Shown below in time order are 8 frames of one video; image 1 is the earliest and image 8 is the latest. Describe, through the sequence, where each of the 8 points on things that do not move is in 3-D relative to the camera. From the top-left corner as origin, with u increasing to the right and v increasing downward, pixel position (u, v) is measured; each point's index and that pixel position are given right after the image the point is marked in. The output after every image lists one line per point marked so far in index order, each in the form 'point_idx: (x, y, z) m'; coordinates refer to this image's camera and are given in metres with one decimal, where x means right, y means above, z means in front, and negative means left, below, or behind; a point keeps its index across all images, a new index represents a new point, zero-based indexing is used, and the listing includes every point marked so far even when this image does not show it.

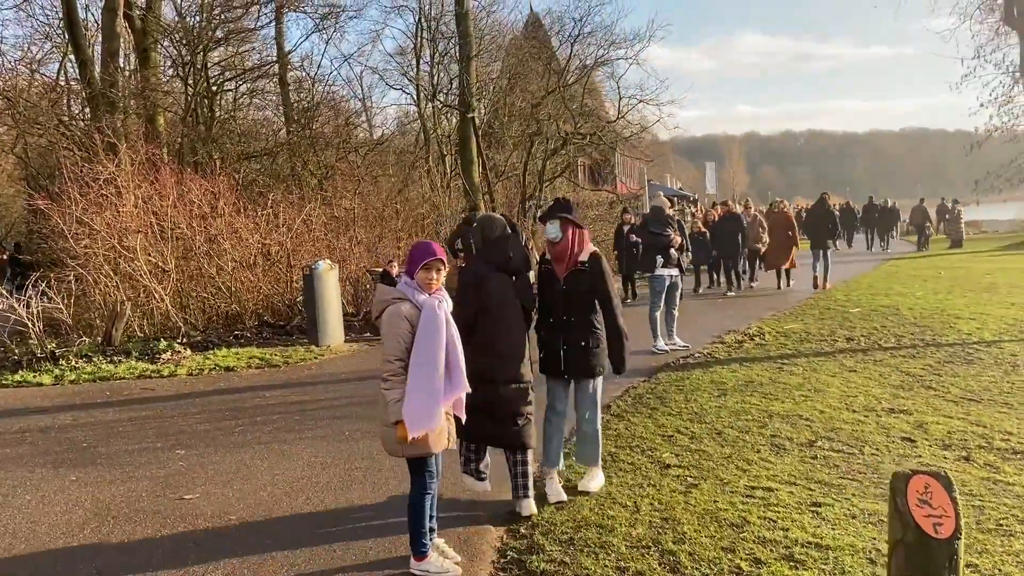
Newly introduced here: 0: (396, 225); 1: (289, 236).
0: (-2.2, +1.2, +14.5) m
1: (-3.6, +0.8, +12.4) m
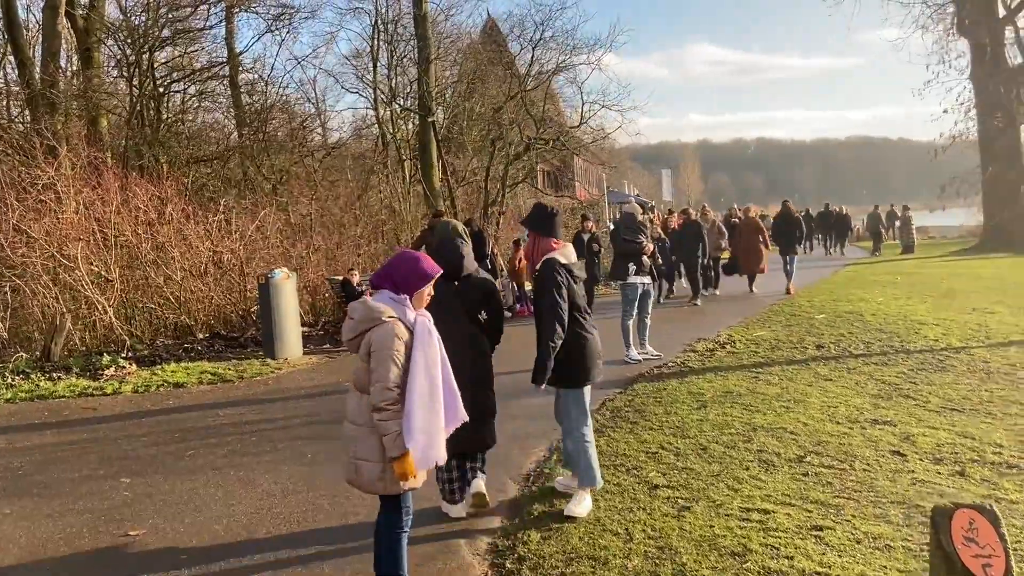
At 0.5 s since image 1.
0: (-2.9, +1.0, +14.1) m
1: (-4.2, +0.7, +11.9) m
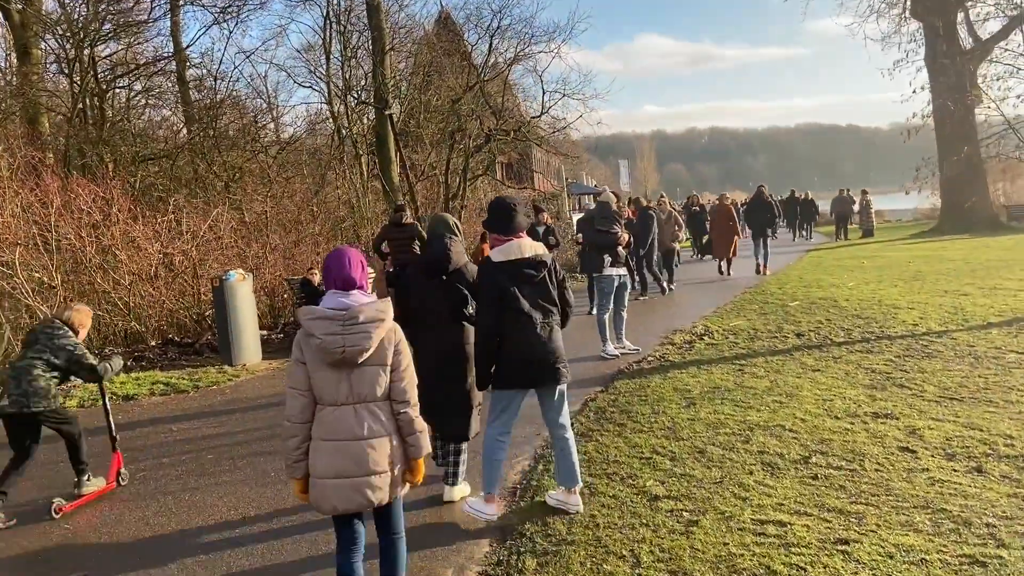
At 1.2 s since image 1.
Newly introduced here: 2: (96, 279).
0: (-3.5, +1.0, +13.5) m
1: (-4.7, +0.6, +11.3) m
2: (-5.6, +0.1, +10.3) m
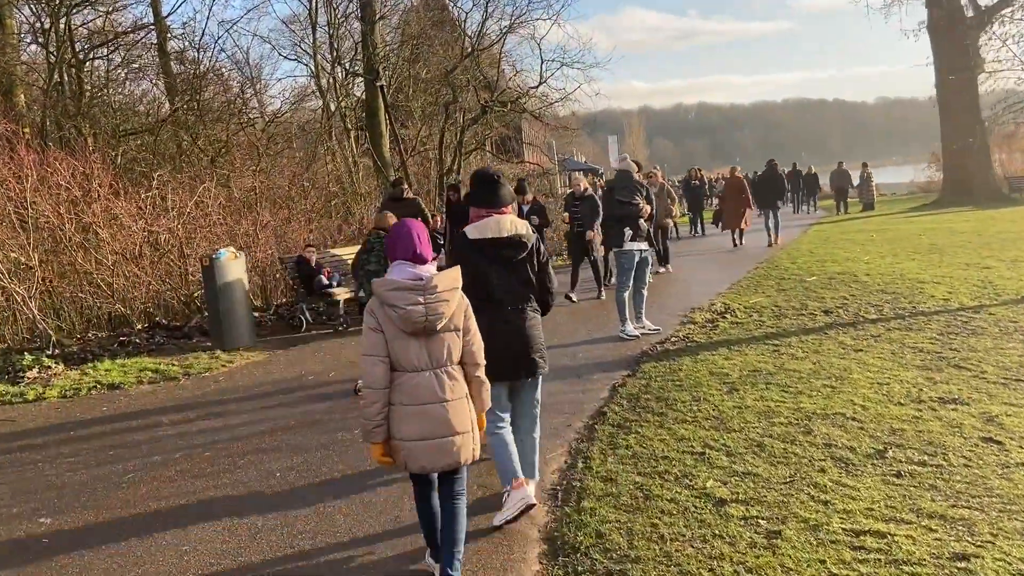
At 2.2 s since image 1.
0: (-3.5, +1.4, +12.8) m
1: (-4.6, +0.9, +10.6) m
2: (-5.5, +0.4, +9.6) m
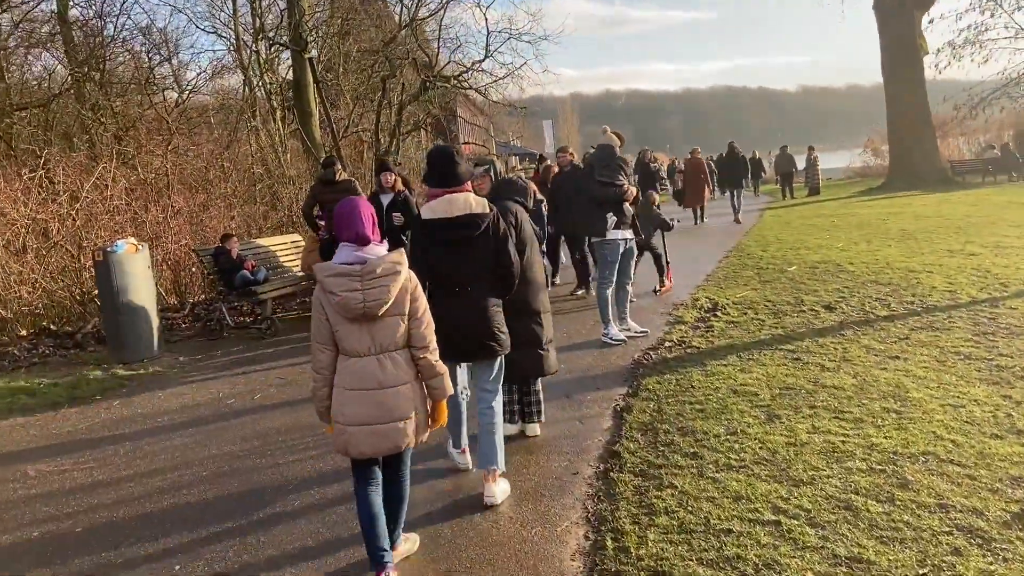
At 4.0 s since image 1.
0: (-4.2, +1.4, +11.2) m
1: (-5.1, +0.9, +8.9) m
2: (-5.9, +0.3, +7.9) m
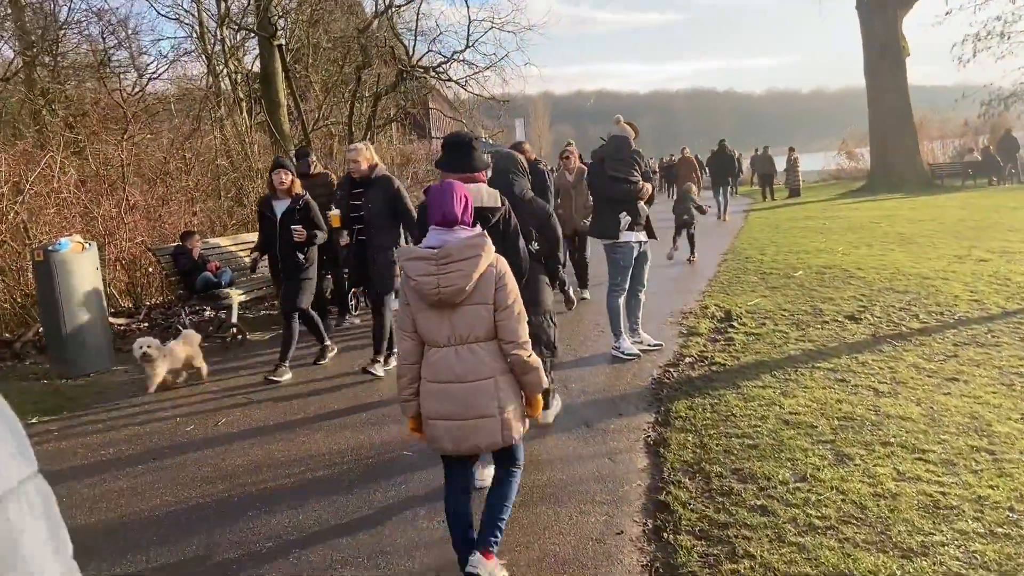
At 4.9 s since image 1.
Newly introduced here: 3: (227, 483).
0: (-4.4, +1.4, +10.3) m
1: (-5.2, +0.9, +8.0) m
2: (-5.9, +0.3, +6.9) m
3: (-1.5, -1.0, +4.1) m
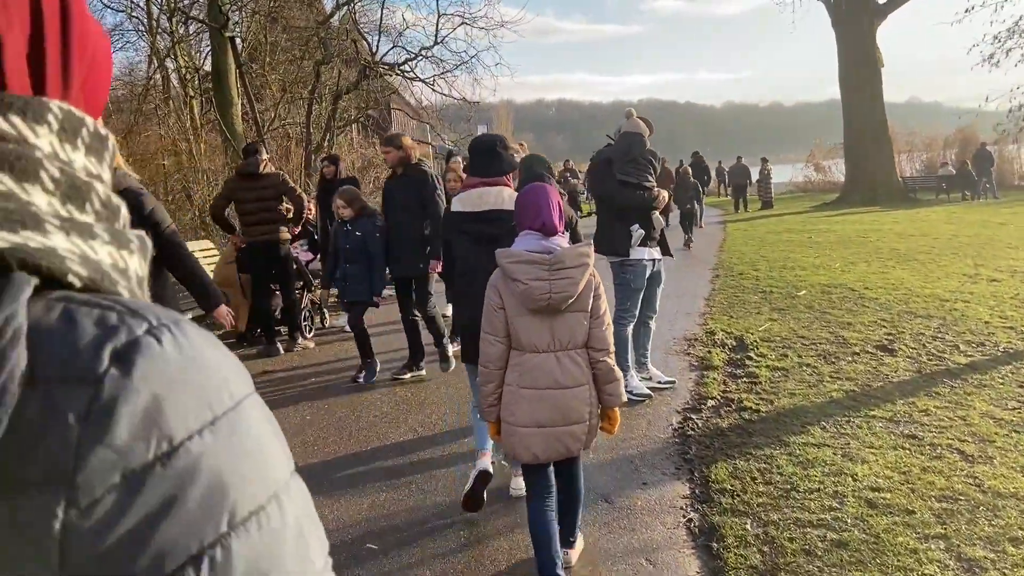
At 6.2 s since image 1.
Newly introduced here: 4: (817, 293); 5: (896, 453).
0: (-4.7, +1.2, +9.1) m
1: (-5.4, +0.8, +6.7) m
2: (-6.1, +0.2, +5.6) m
3: (-1.5, -1.2, +3.0) m
4: (+3.4, -0.1, +8.5) m
5: (+1.9, -0.8, +3.8) m
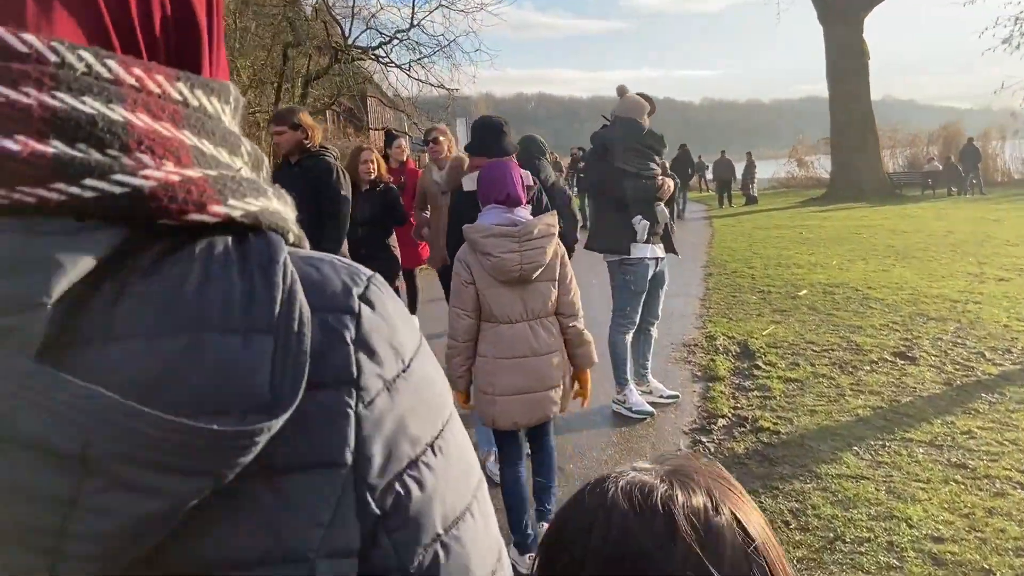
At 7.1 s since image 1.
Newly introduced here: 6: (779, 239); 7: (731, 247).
0: (-4.9, +1.3, +8.3) m
1: (-5.5, +0.8, +5.9) m
2: (-6.2, +0.2, +4.8) m
3: (-1.6, -1.2, +2.3) m
4: (+3.2, -0.1, +8.0) m
5: (+1.8, -0.8, +3.2) m
6: (+4.6, +0.8, +13.3) m
7: (+3.6, +0.7, +12.6) m
